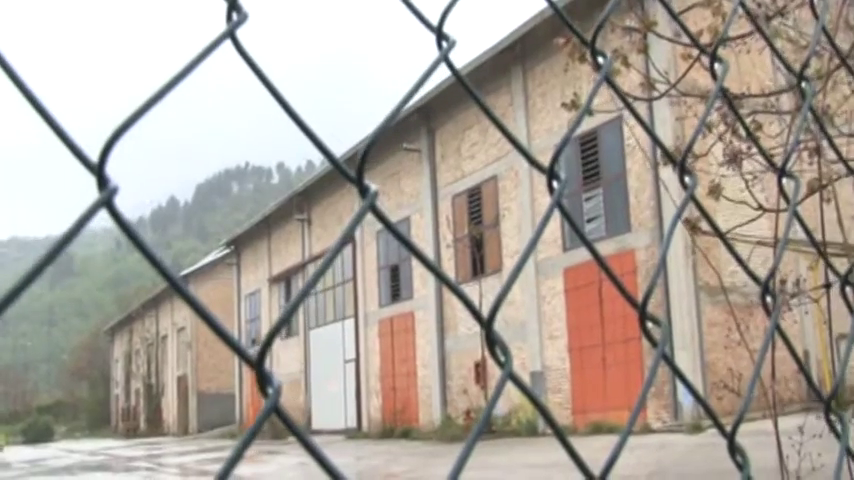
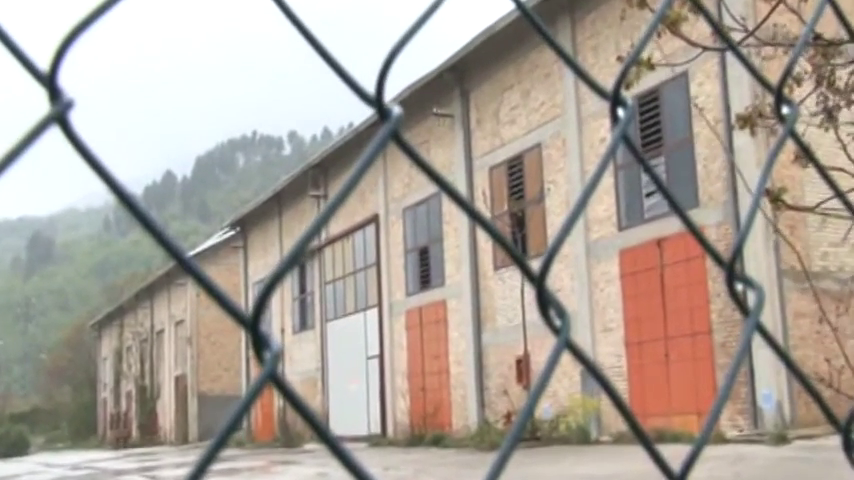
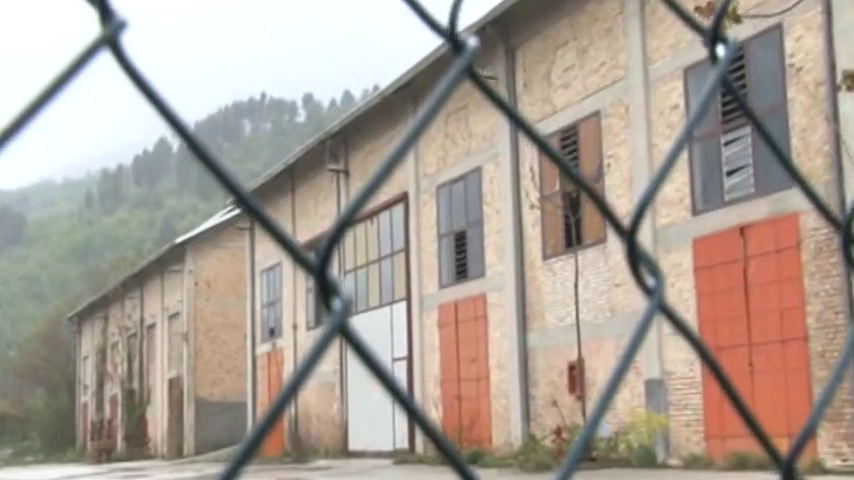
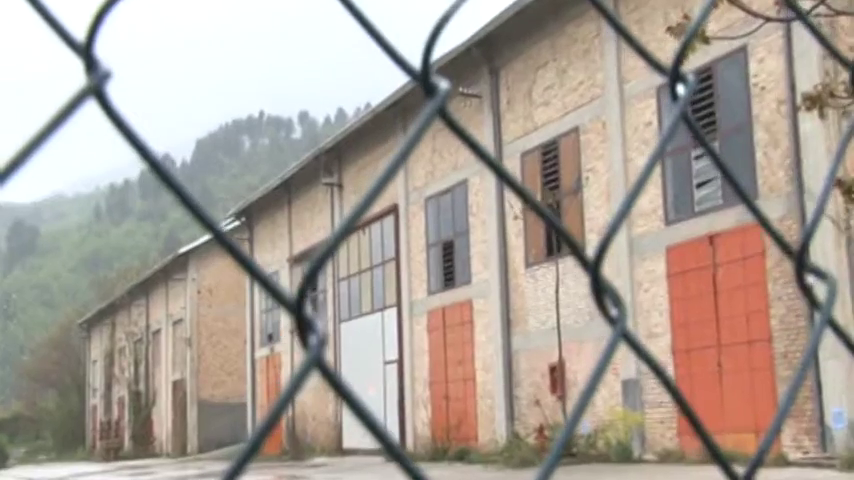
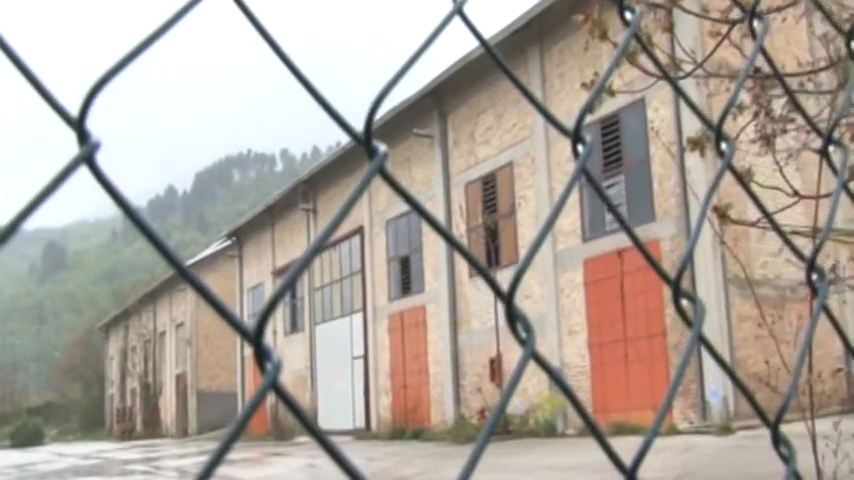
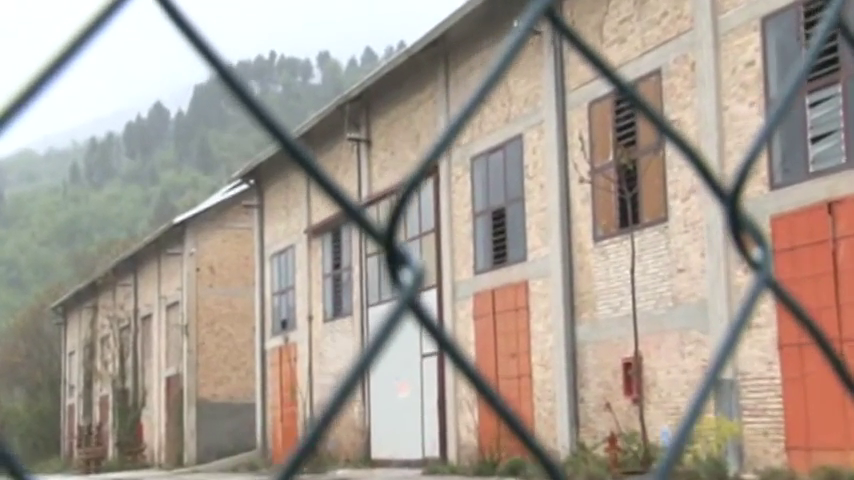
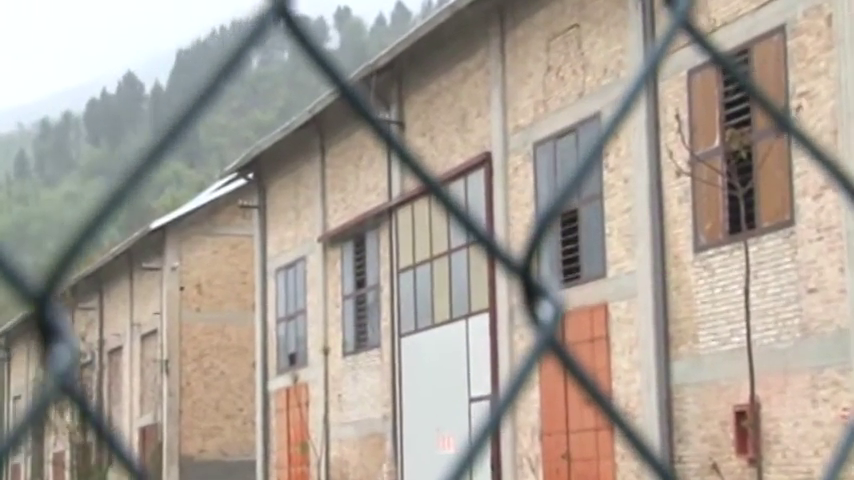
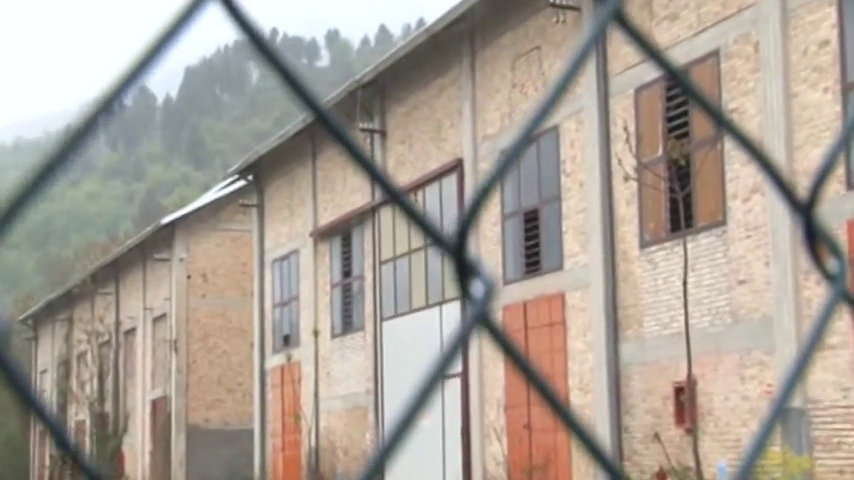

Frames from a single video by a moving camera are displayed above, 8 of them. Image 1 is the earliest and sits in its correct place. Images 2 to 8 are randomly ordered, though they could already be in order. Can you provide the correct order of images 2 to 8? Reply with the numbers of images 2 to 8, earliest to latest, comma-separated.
5, 2, 4, 3, 6, 8, 7
